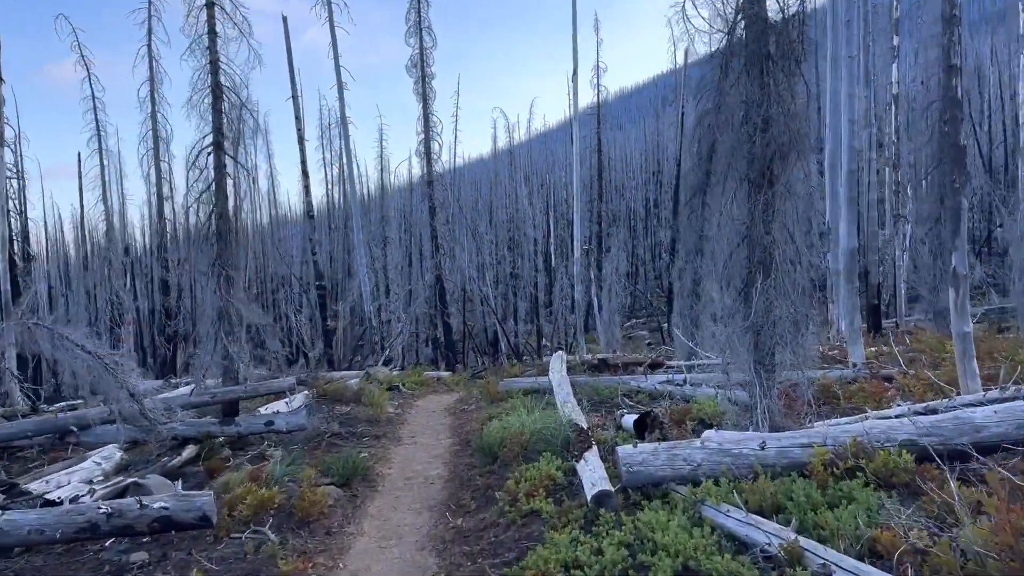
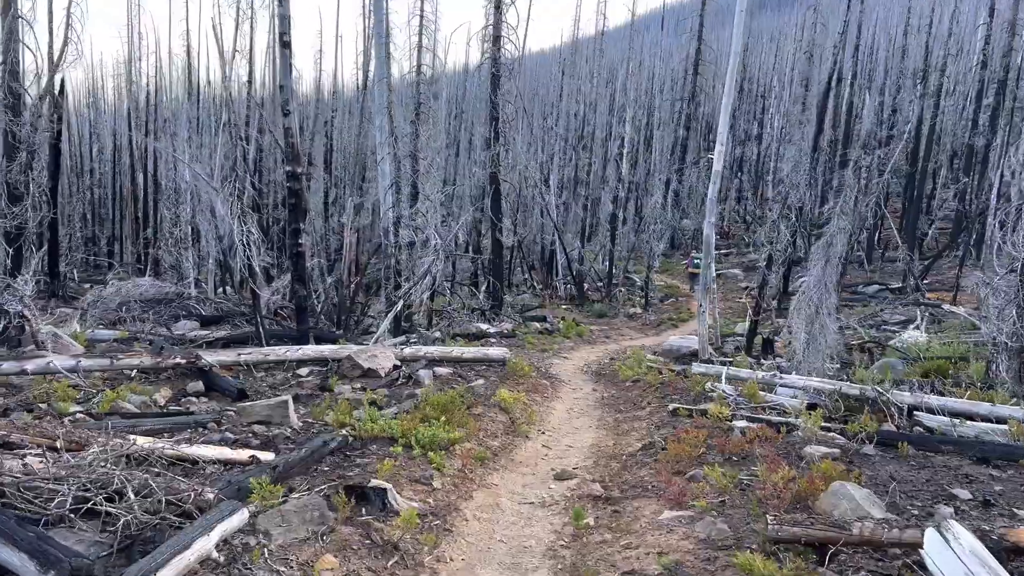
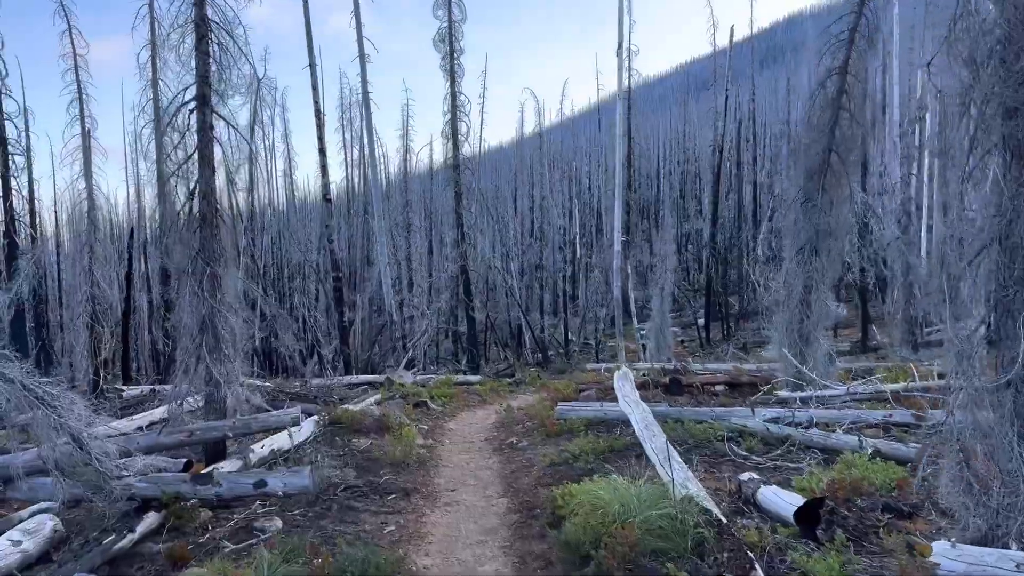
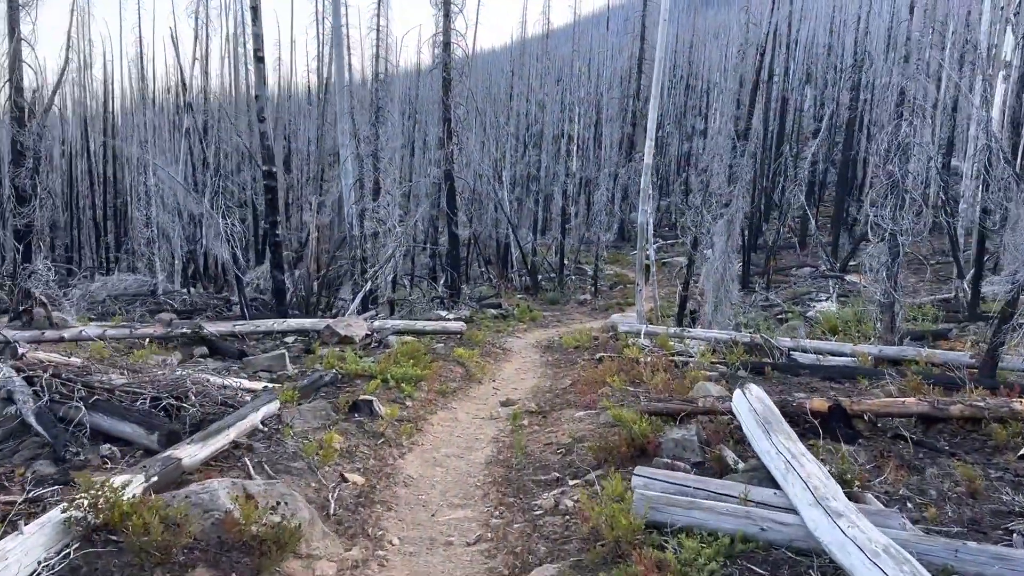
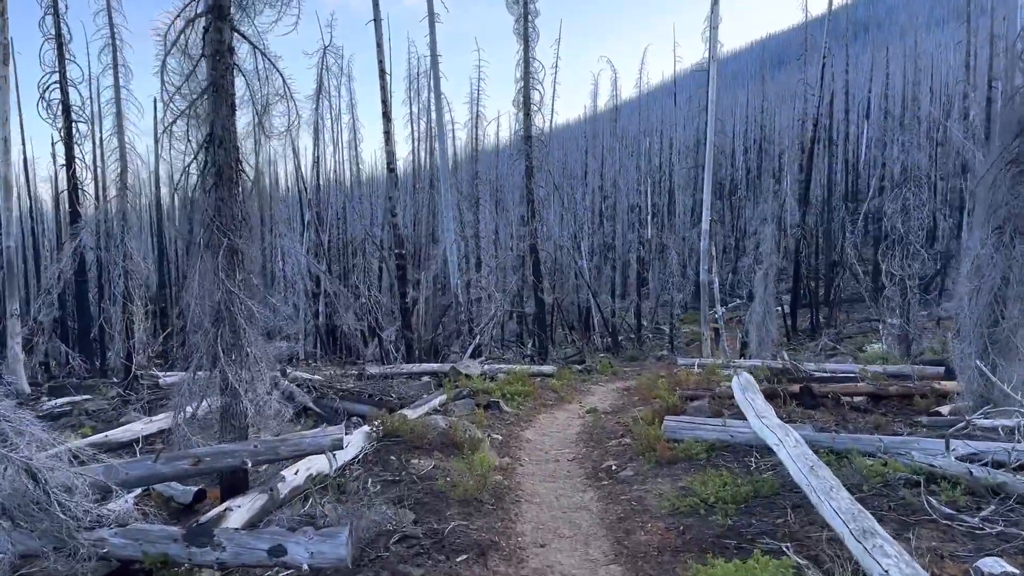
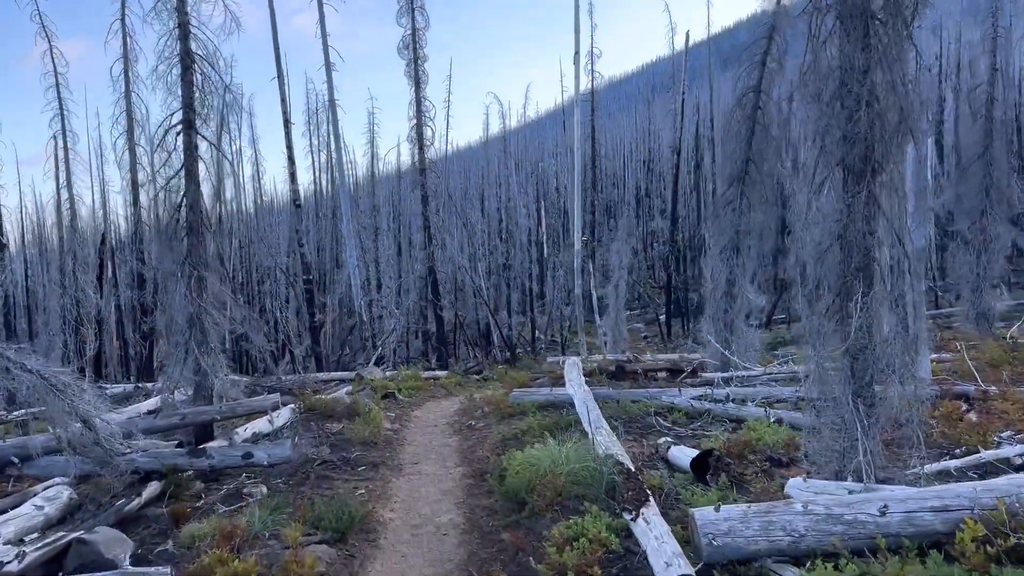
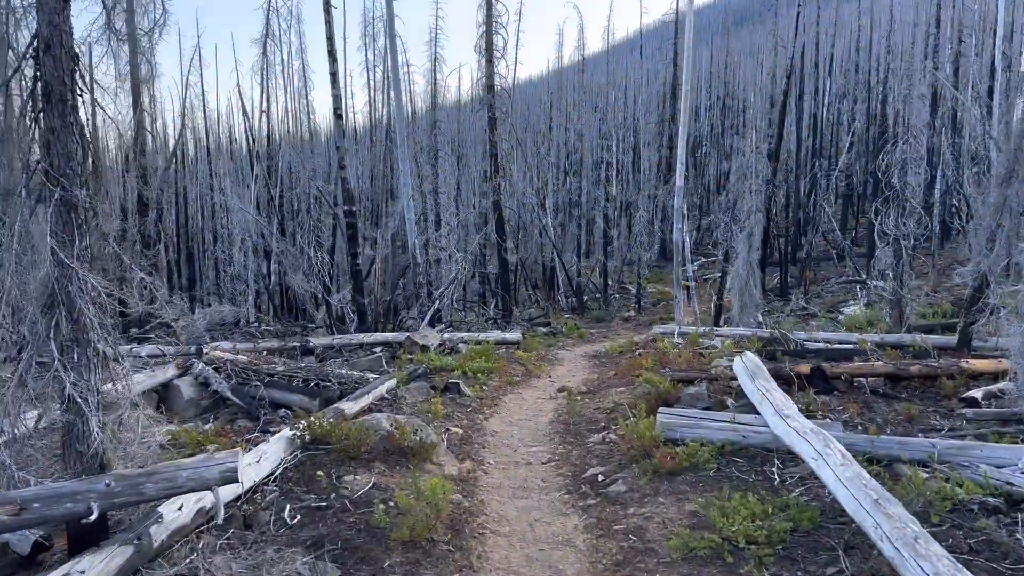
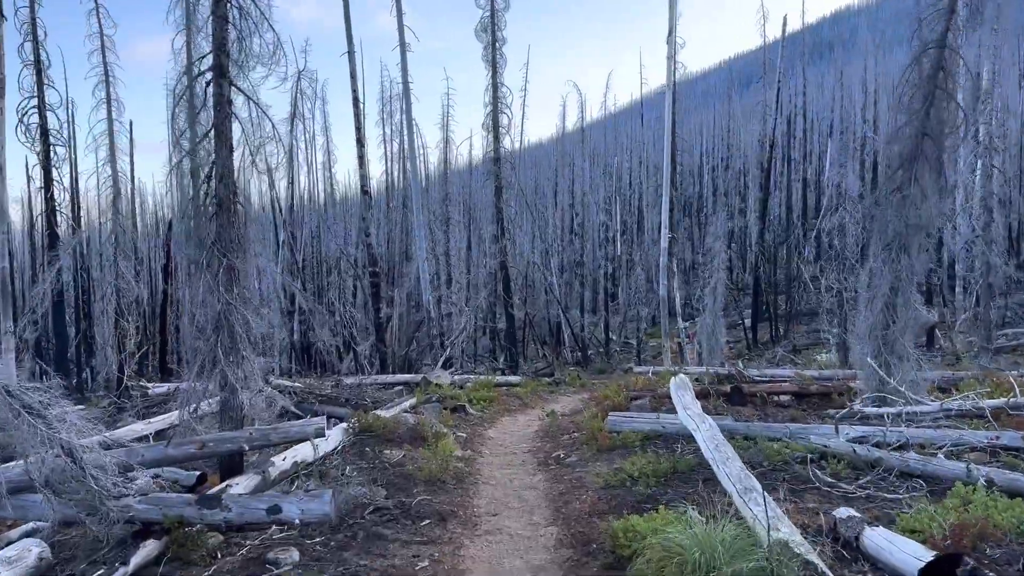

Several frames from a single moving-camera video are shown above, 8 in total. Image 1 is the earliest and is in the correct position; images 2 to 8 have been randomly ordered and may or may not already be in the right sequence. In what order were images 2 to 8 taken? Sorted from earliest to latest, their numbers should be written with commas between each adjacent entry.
6, 3, 8, 5, 7, 4, 2
